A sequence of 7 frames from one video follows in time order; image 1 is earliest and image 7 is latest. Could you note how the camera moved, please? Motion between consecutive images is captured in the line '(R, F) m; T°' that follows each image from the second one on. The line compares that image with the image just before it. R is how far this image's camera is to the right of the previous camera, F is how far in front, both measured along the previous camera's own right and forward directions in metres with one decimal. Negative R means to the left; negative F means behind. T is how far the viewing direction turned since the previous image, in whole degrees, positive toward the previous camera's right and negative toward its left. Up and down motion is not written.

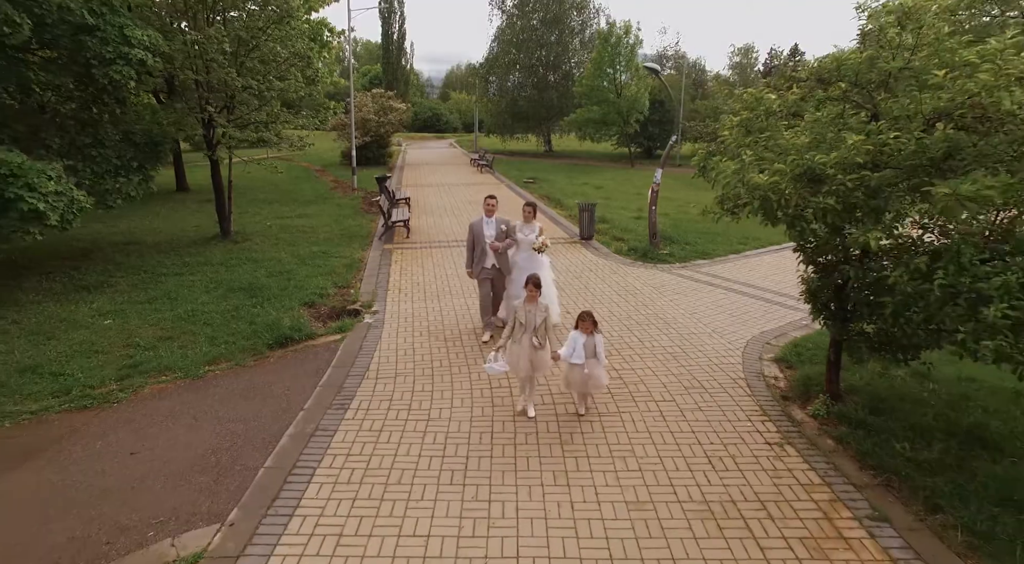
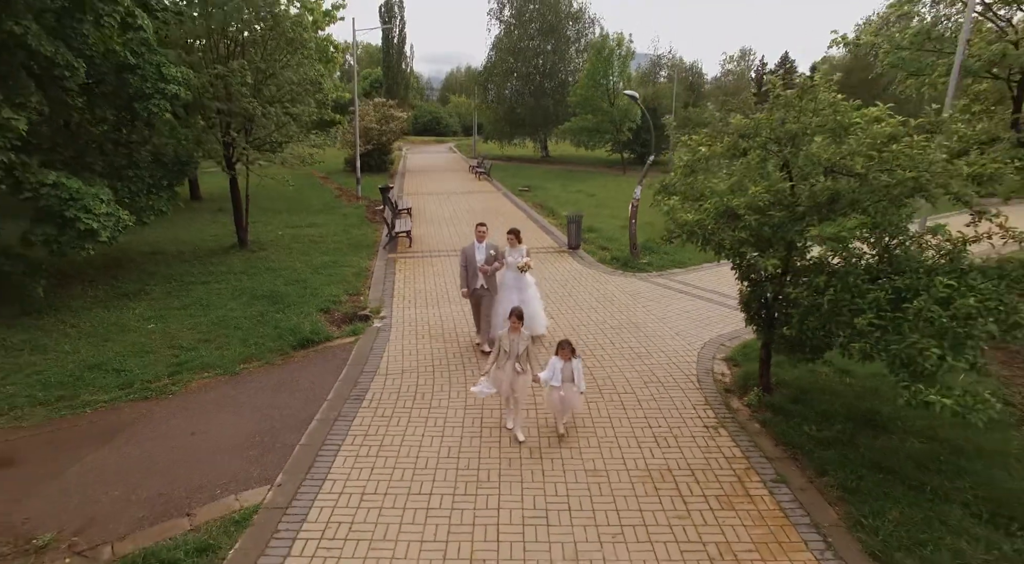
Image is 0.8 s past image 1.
(+0.1, -1.2) m; 0°
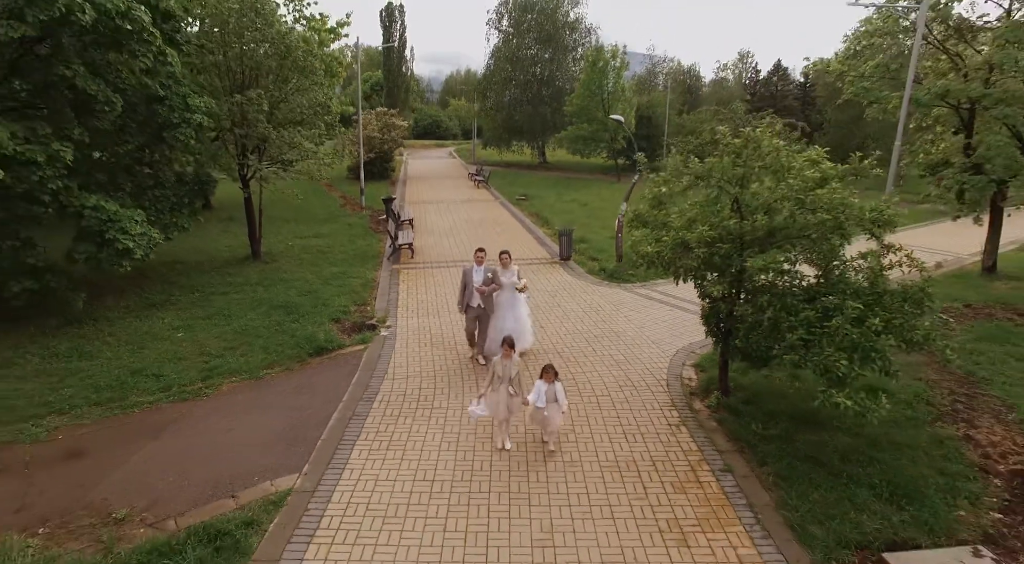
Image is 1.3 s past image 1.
(+0.1, -1.0) m; 0°
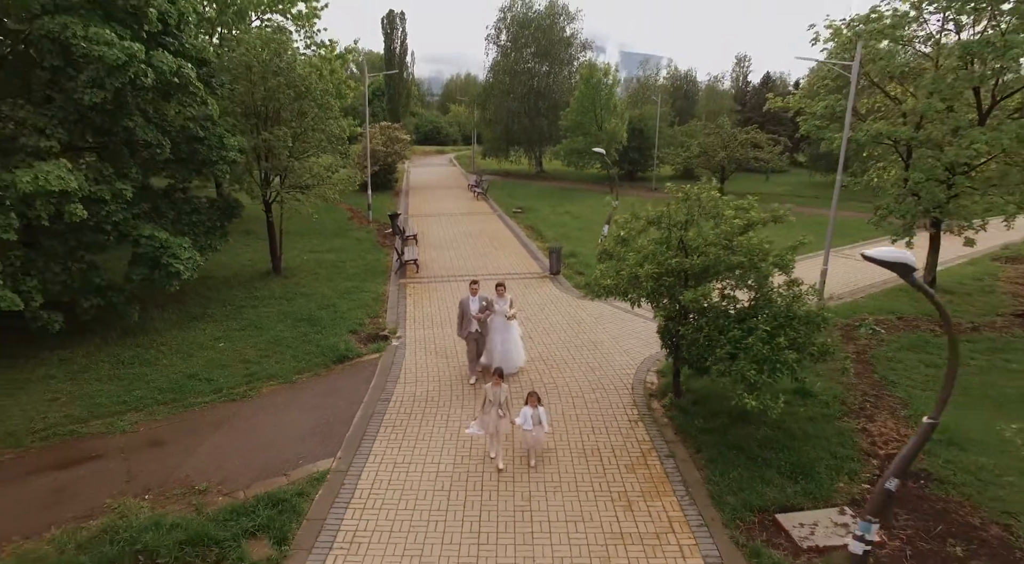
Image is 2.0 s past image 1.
(+0.1, -1.7) m; 0°
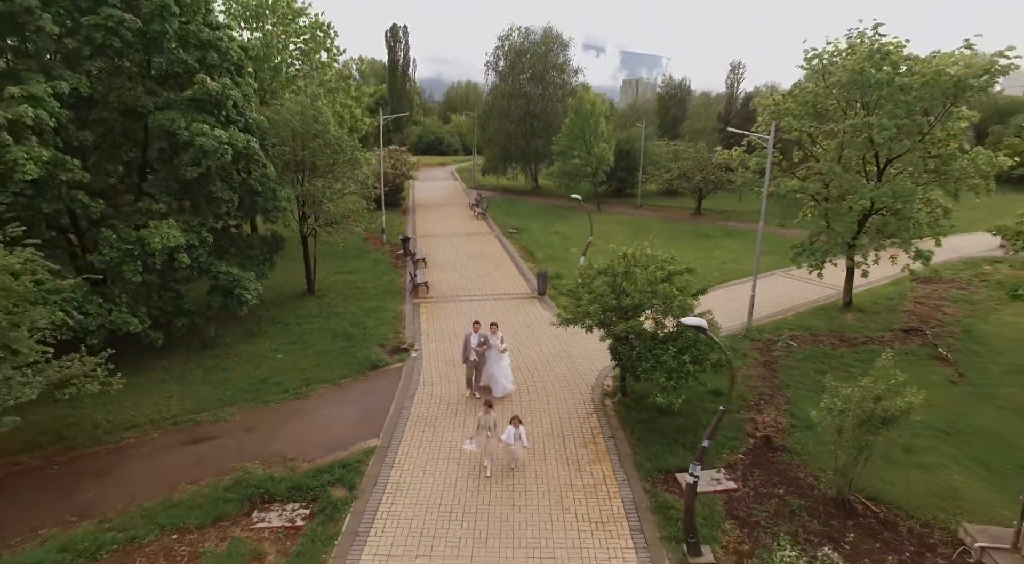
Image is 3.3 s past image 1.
(+0.2, -3.4) m; 0°
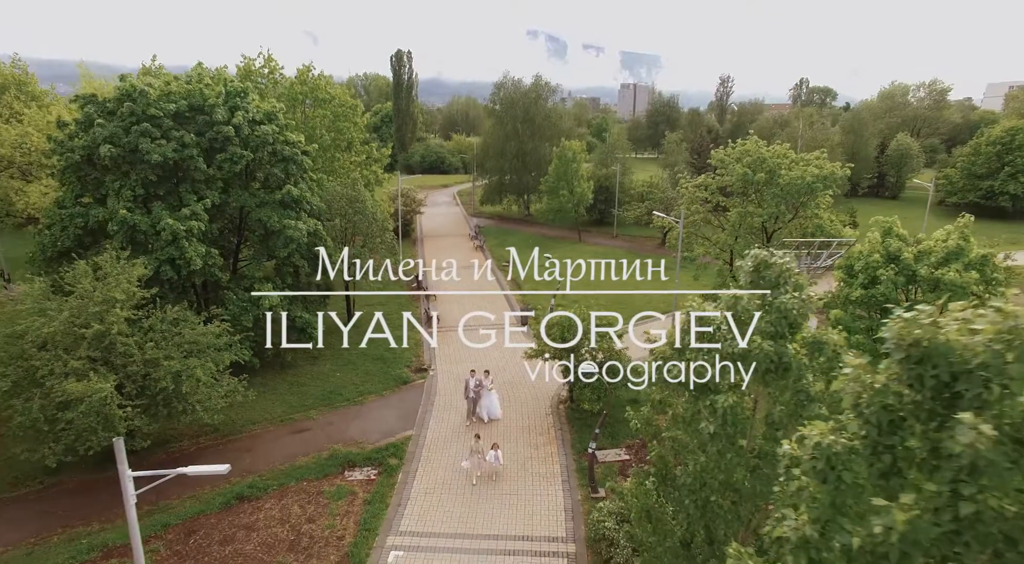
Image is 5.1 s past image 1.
(+0.4, -6.5) m; 0°
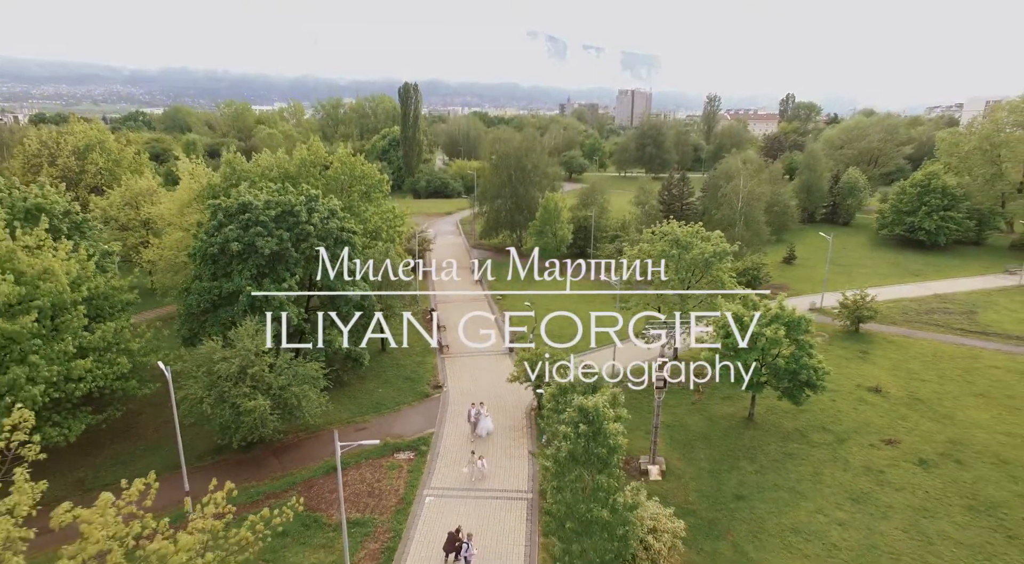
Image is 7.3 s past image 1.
(+0.6, -9.3) m; 0°
